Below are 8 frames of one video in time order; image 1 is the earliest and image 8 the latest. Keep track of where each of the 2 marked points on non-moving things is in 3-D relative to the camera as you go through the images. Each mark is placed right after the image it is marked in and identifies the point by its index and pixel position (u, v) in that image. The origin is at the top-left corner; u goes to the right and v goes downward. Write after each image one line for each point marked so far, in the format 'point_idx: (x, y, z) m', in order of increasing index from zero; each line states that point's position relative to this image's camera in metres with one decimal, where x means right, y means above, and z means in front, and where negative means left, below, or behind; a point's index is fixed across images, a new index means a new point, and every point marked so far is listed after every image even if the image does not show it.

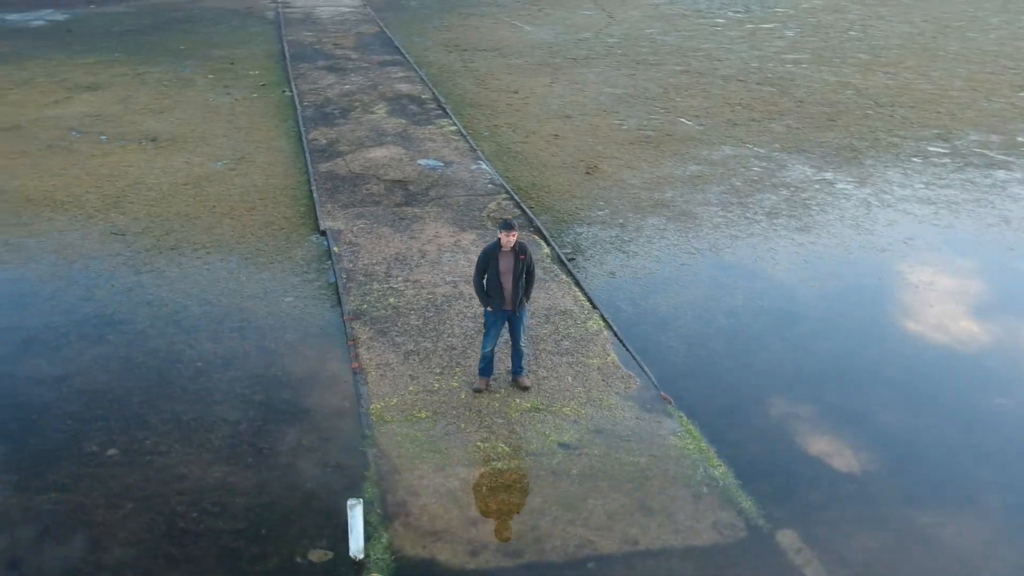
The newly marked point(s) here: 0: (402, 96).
0: (-1.4, +2.3, +12.3) m
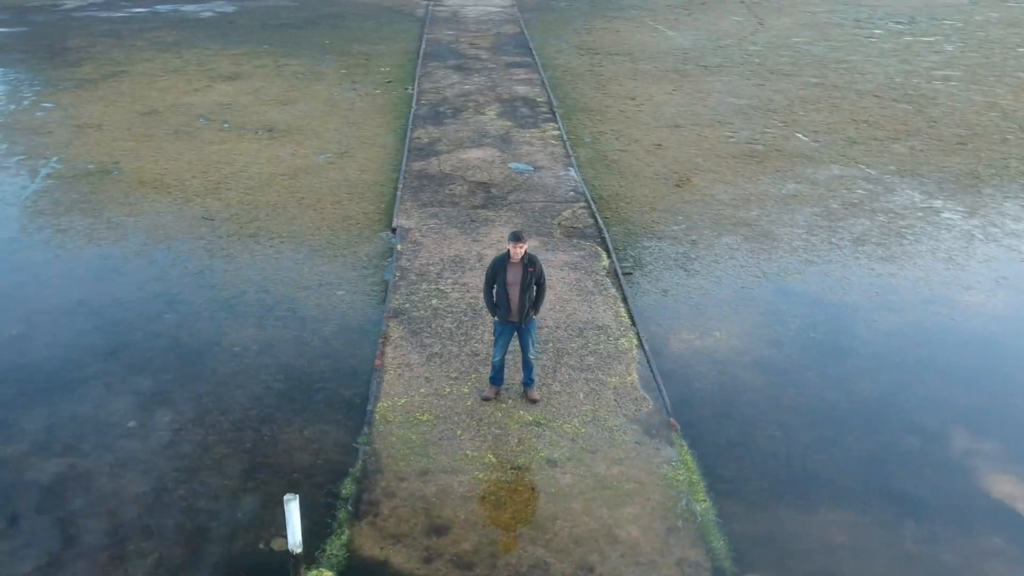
0: (+0.1, +2.3, +12.4) m
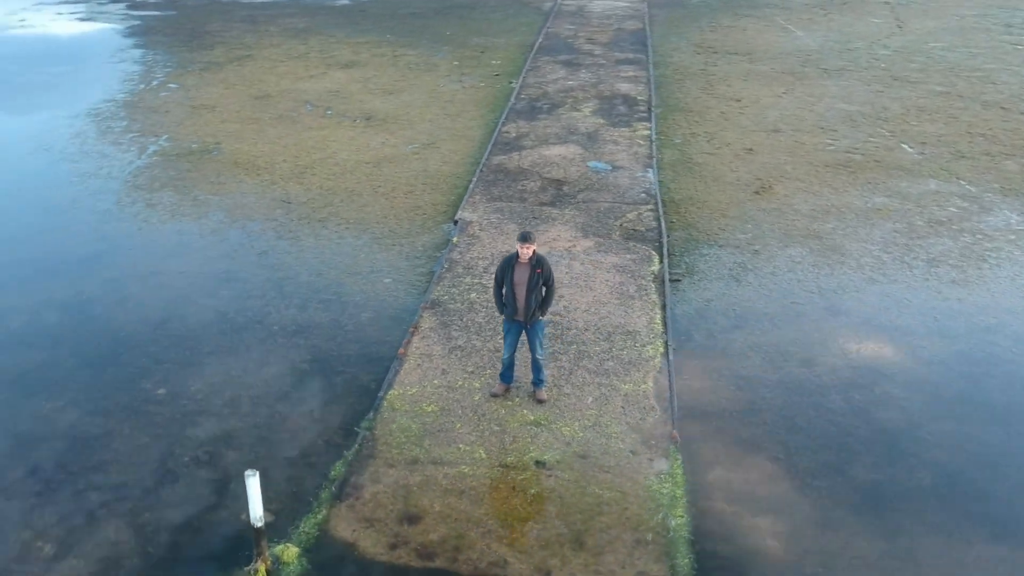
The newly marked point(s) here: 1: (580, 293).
0: (+1.3, +2.4, +12.3) m
1: (+0.5, 0.0, +7.1) m
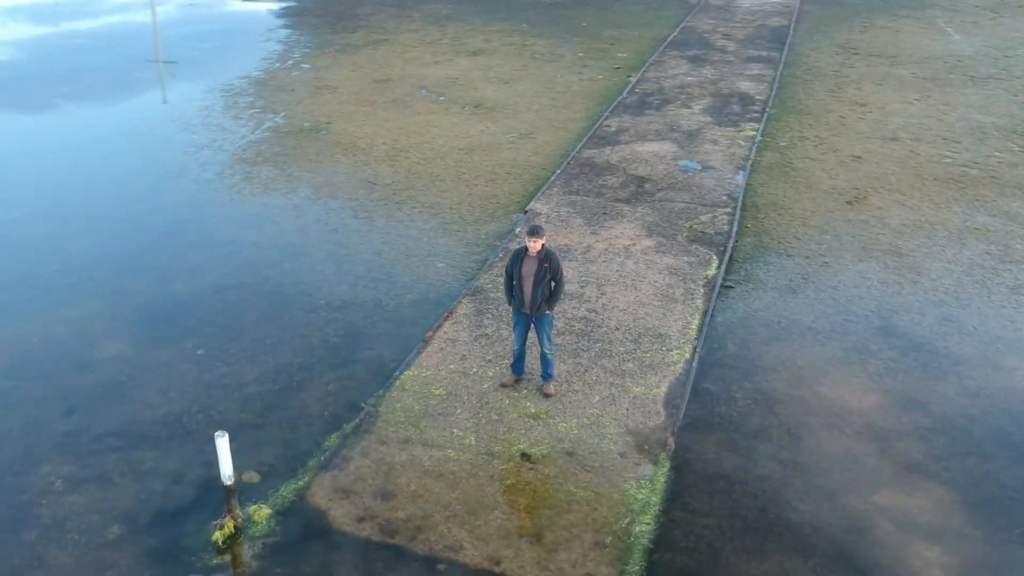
0: (+2.7, +2.3, +12.0) m
1: (+0.8, 0.0, +7.0) m
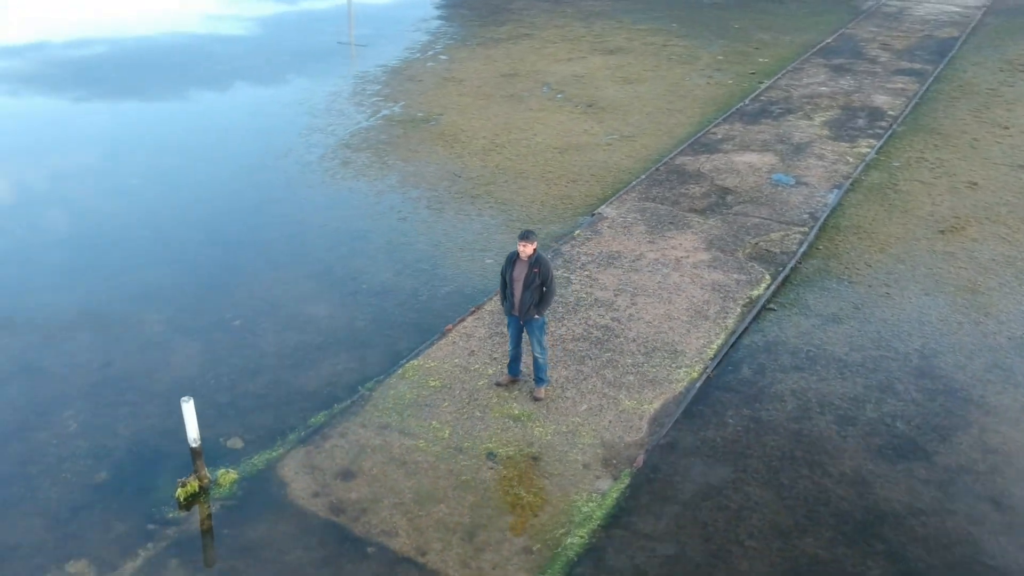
0: (+4.0, +2.0, +11.5) m
1: (+1.0, -0.1, +7.0) m
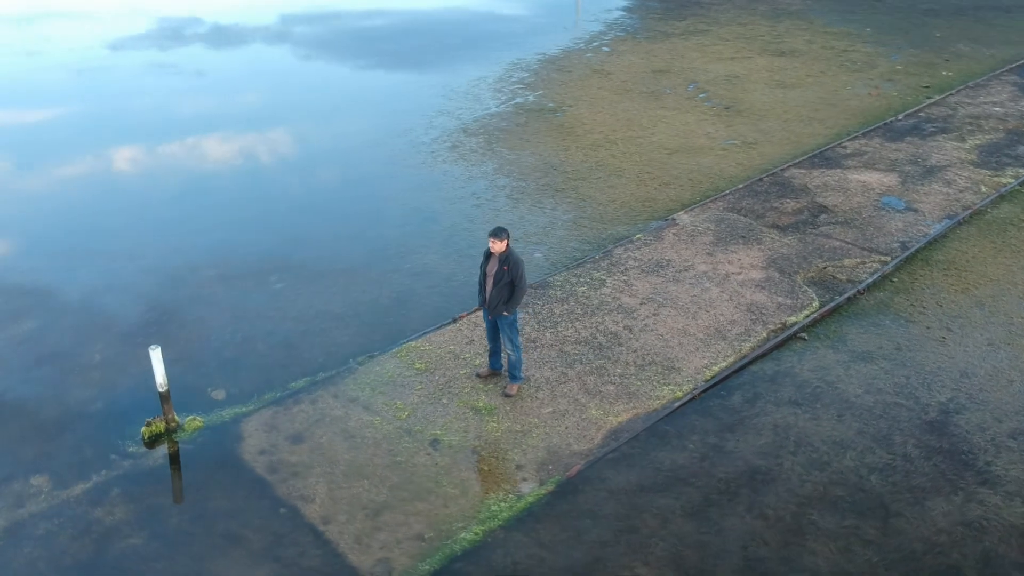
0: (+5.4, +1.6, +10.3) m
1: (+1.1, -0.2, +6.7) m
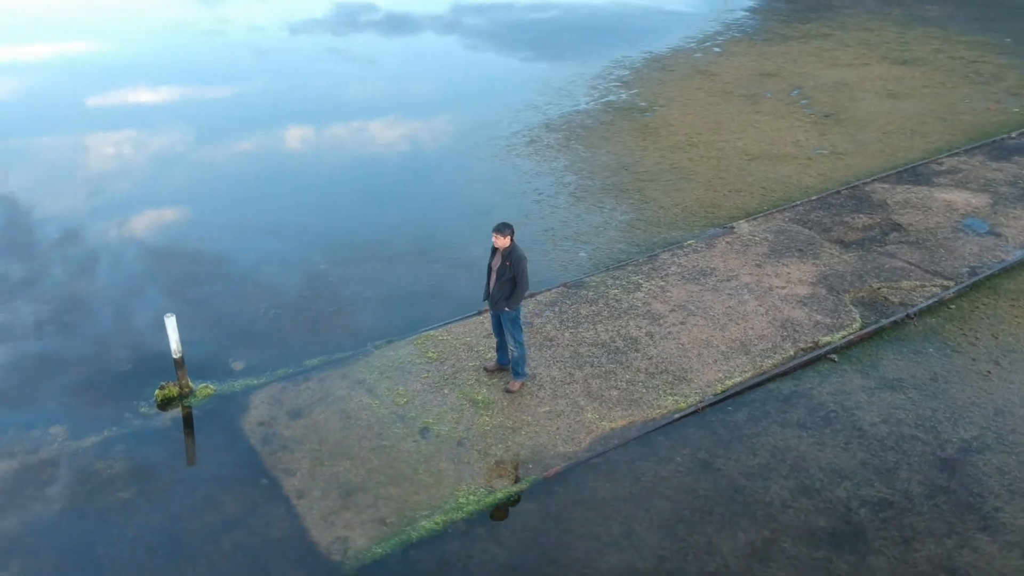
0: (+6.1, +1.2, +9.5) m
1: (+1.3, -0.3, +6.6) m
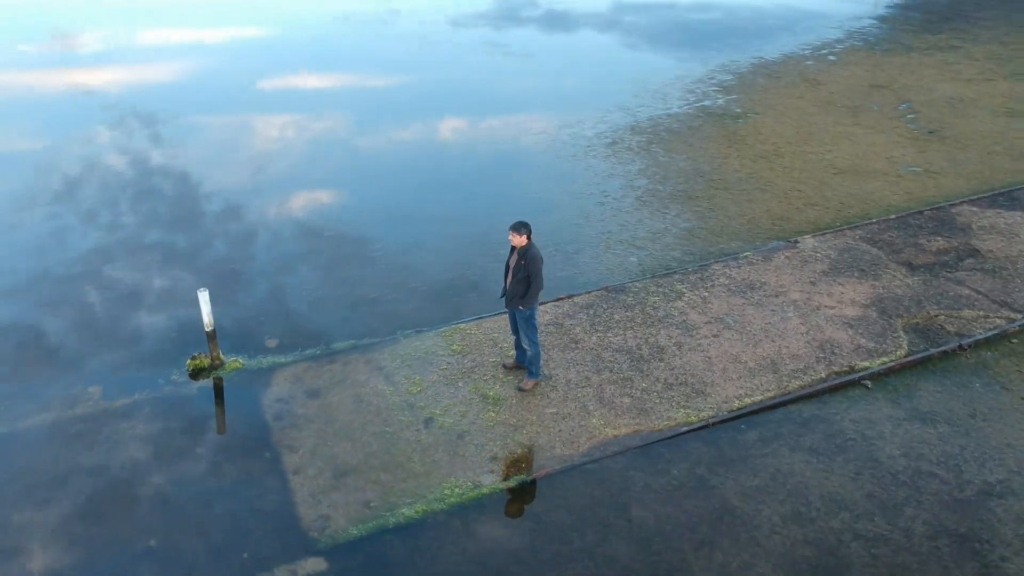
0: (+6.8, +0.7, +8.6) m
1: (+1.4, -0.3, +6.4) m
